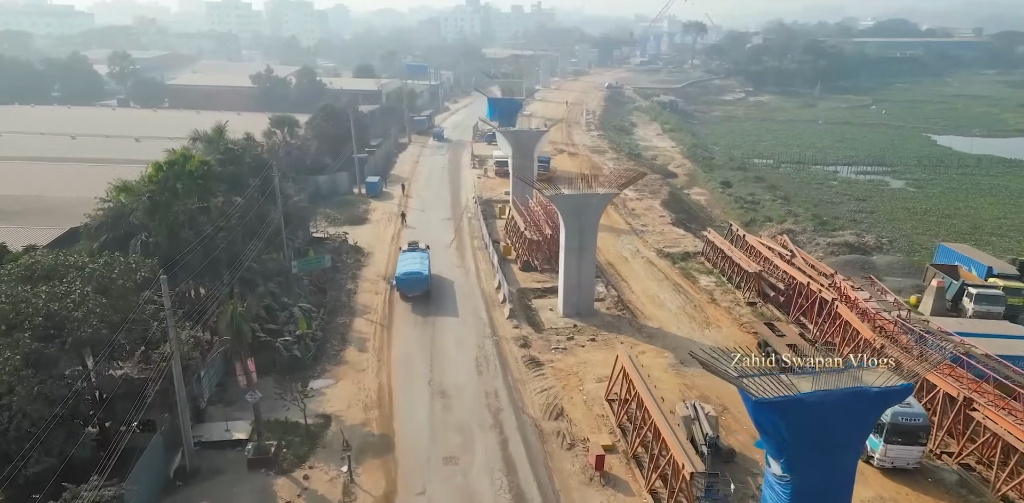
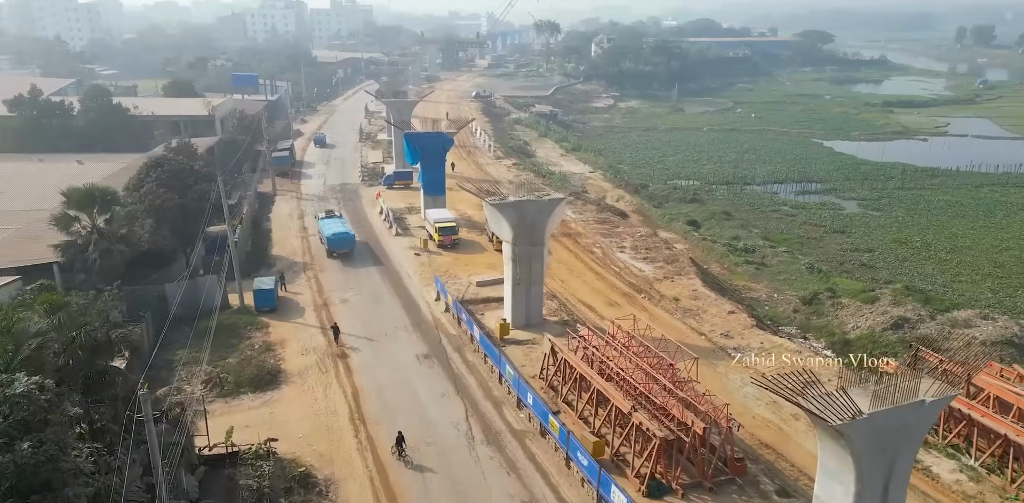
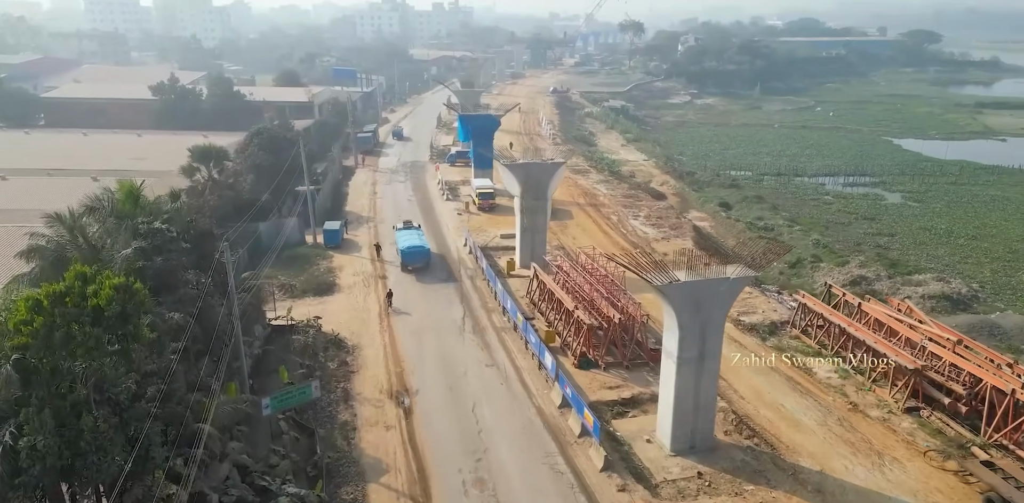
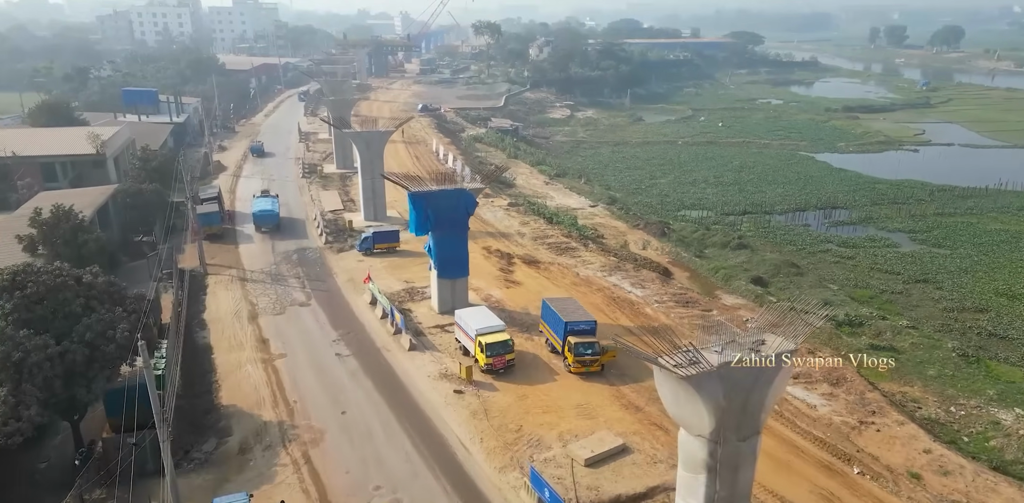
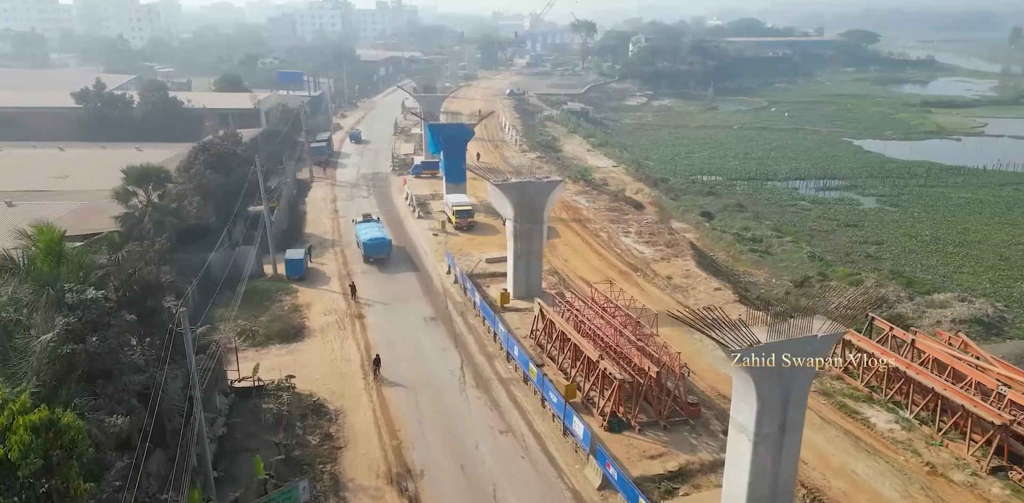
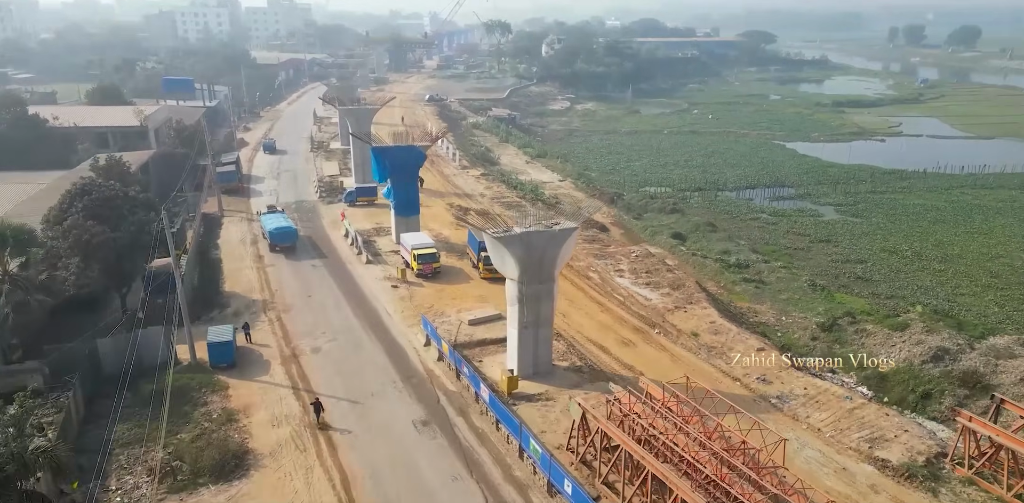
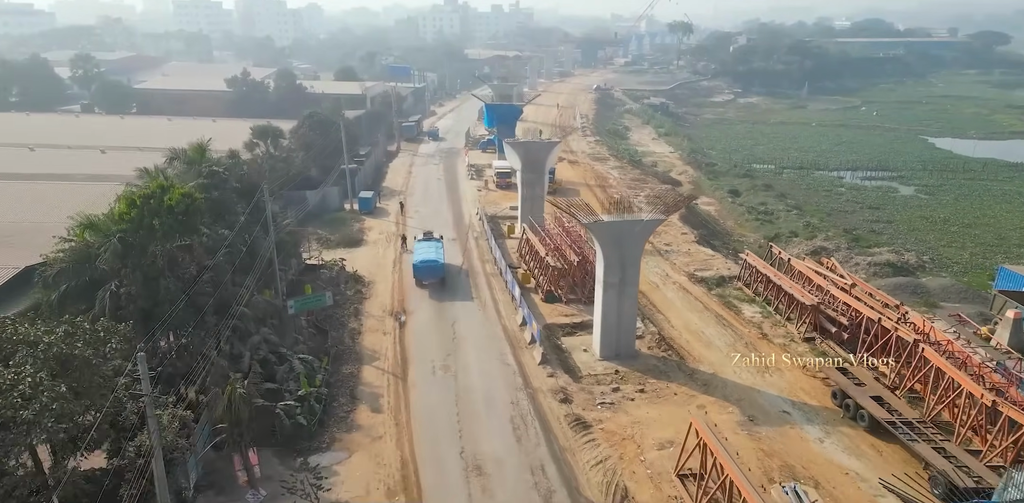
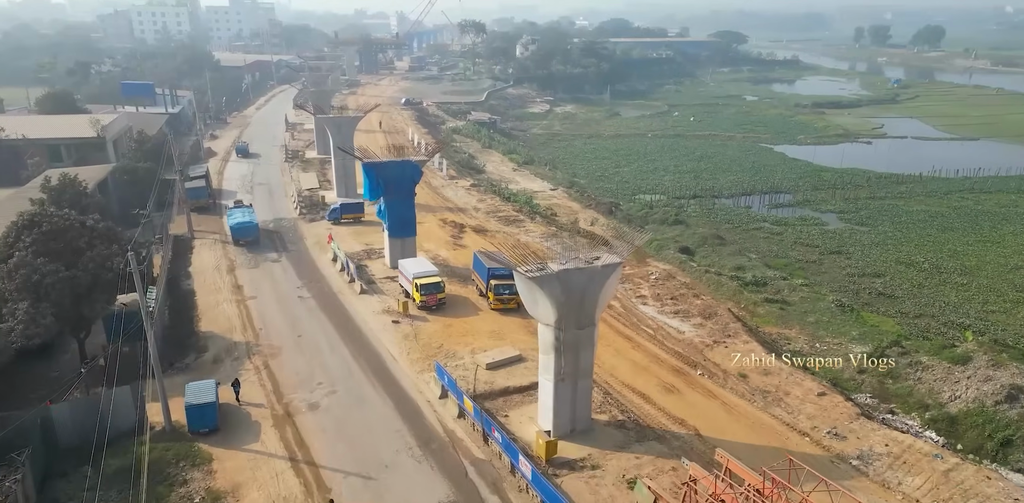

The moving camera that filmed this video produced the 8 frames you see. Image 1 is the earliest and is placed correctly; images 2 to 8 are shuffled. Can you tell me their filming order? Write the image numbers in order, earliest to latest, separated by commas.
7, 3, 5, 2, 6, 8, 4
